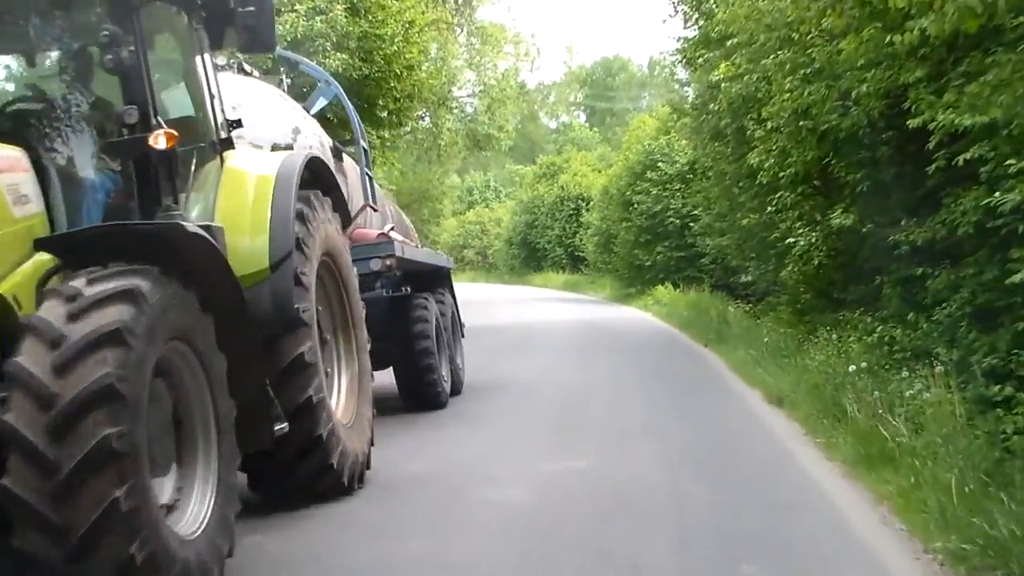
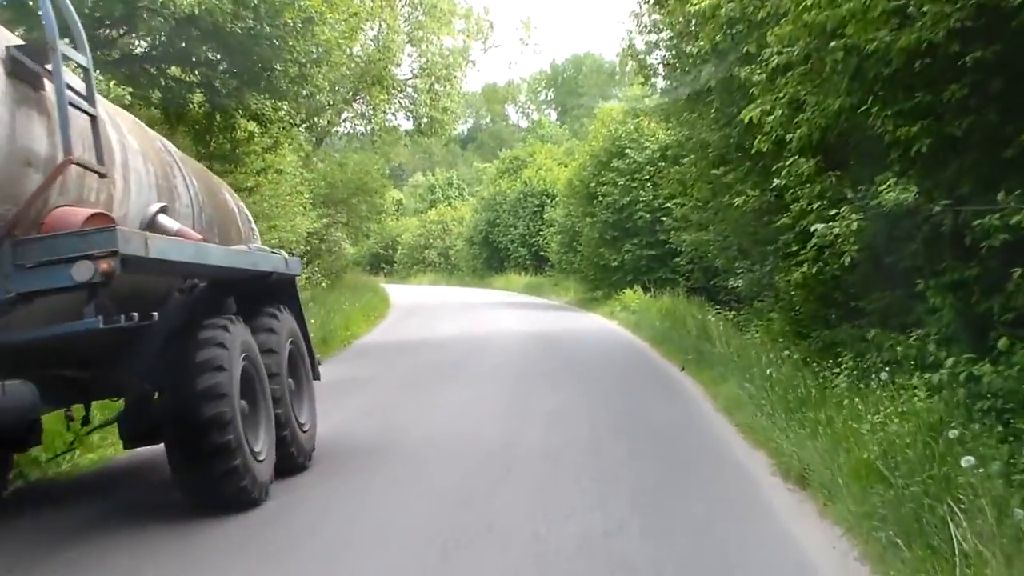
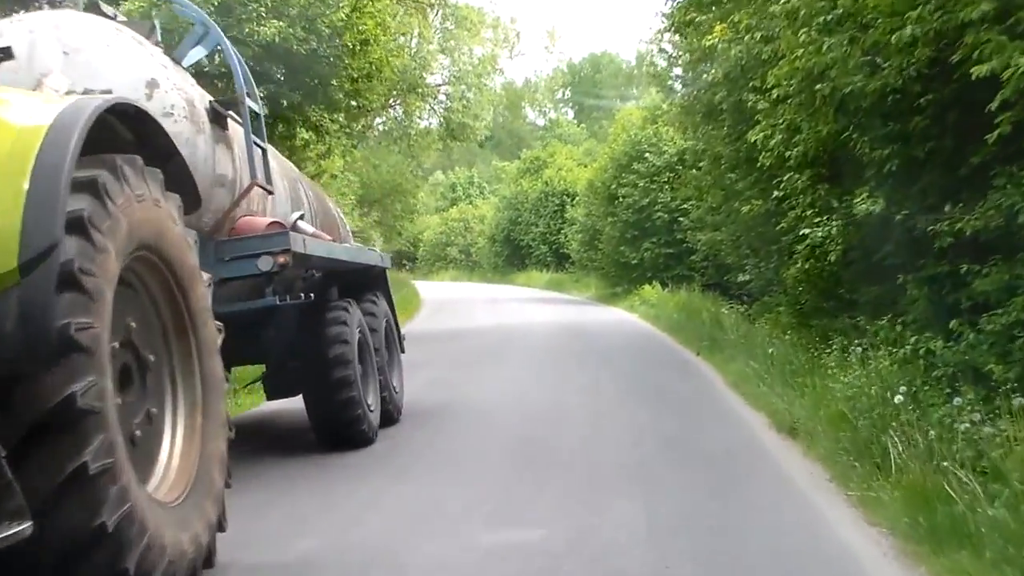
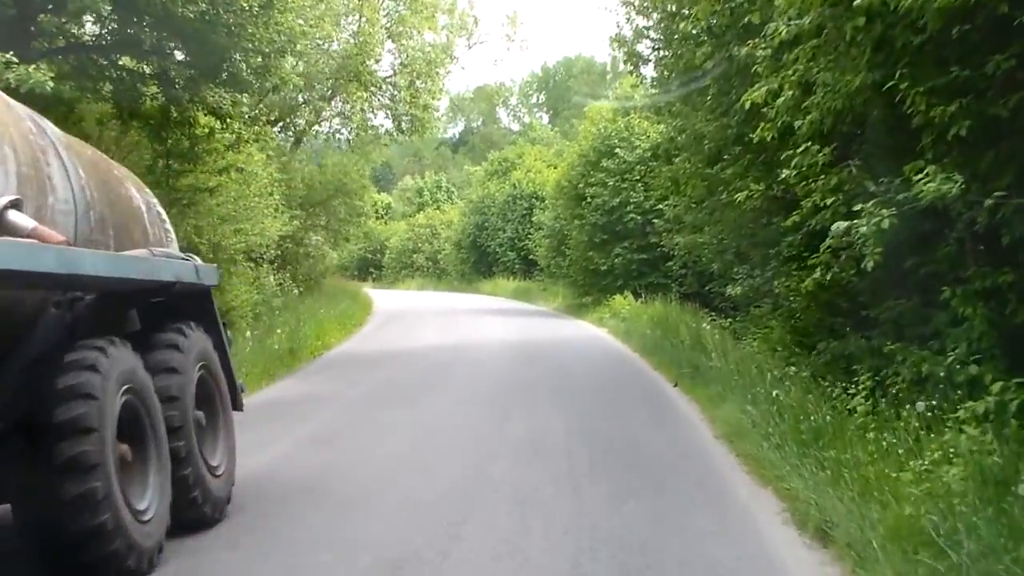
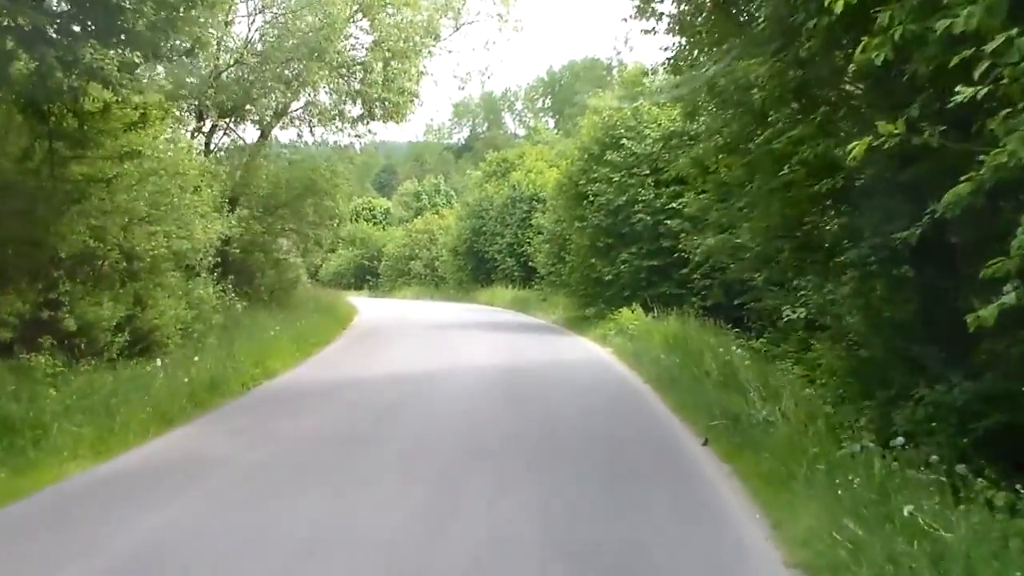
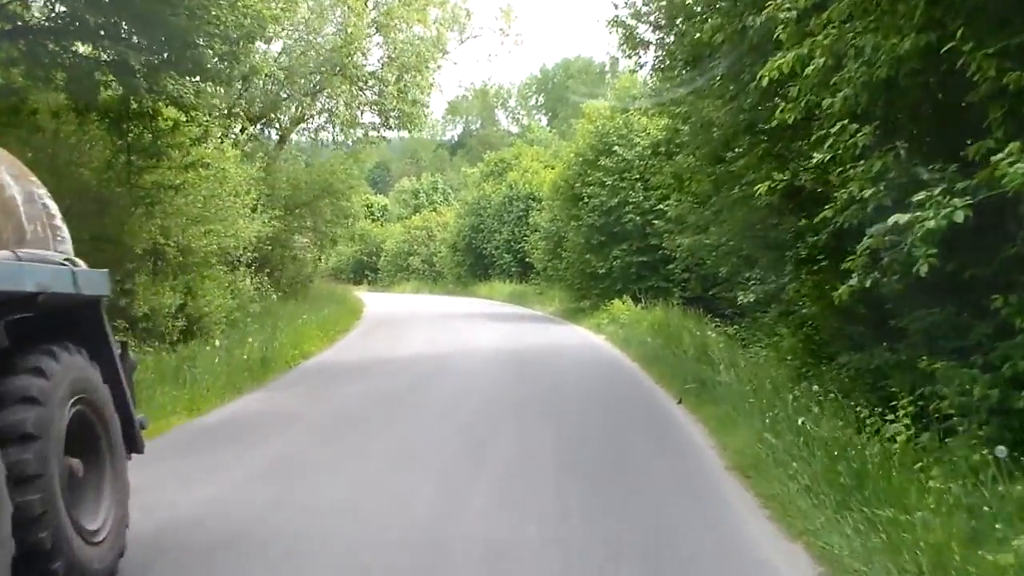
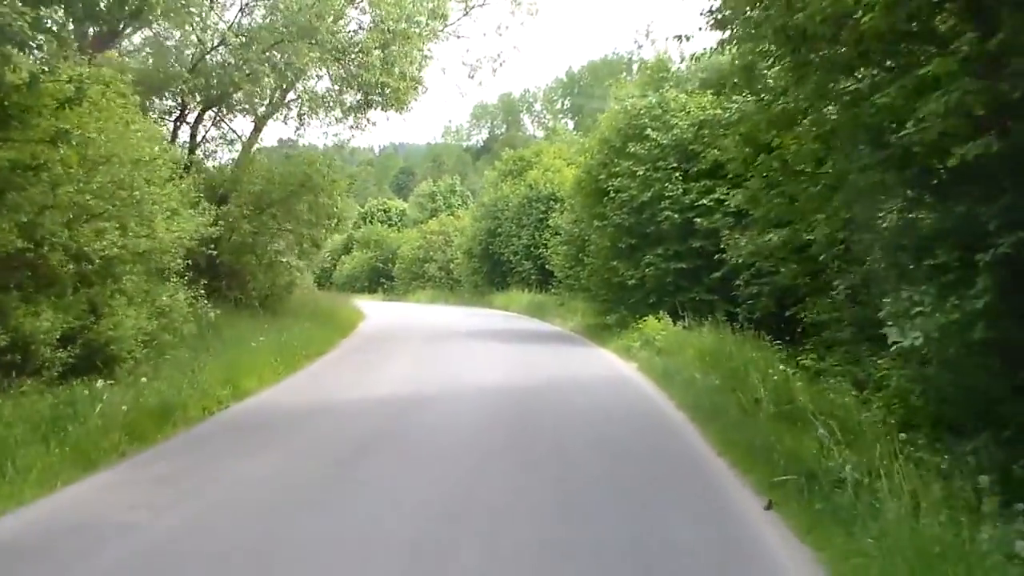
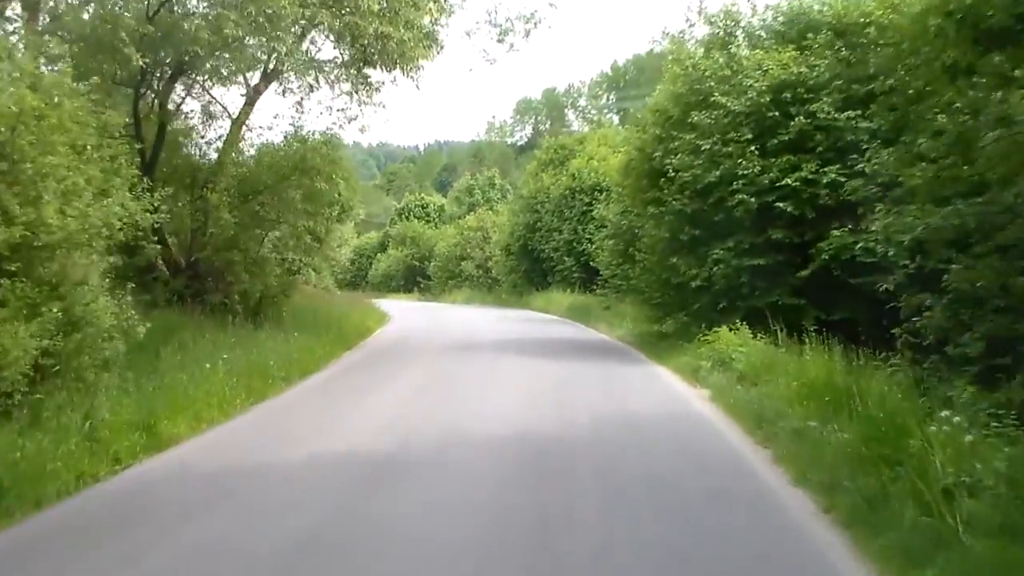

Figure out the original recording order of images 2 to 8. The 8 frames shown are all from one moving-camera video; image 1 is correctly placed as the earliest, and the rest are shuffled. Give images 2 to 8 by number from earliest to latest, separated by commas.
3, 2, 4, 6, 5, 7, 8
